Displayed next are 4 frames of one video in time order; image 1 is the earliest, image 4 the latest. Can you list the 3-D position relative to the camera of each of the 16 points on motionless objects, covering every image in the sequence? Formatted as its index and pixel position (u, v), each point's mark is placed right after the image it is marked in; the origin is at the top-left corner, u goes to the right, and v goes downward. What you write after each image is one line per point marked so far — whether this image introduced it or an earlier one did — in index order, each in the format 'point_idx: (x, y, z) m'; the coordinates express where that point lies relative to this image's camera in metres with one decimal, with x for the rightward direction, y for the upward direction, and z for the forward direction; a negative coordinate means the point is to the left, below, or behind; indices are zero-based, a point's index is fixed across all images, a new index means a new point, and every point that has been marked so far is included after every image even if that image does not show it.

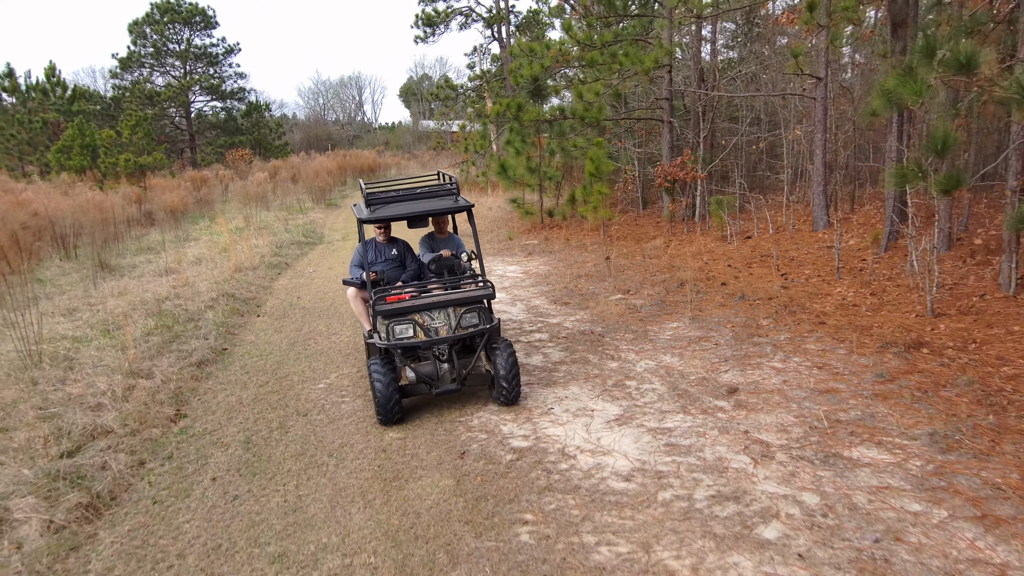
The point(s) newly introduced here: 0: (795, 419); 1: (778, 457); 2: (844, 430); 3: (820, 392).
0: (+2.1, -0.9, +4.3) m
1: (+1.8, -1.1, +3.8) m
2: (+2.3, -1.0, +4.1) m
3: (+2.4, -0.8, +4.7) m
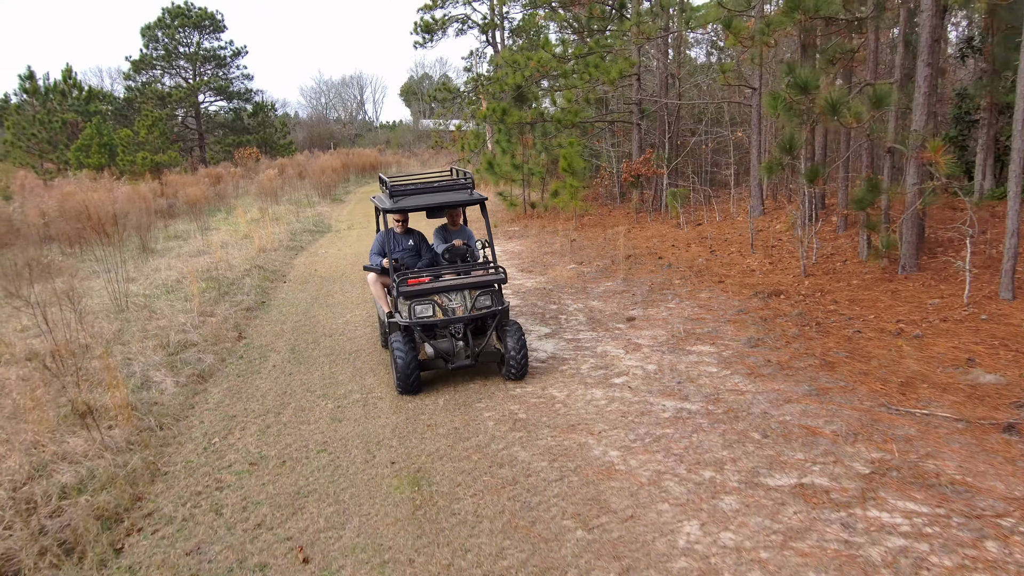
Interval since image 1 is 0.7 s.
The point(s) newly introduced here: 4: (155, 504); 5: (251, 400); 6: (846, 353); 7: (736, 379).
0: (+1.7, -0.5, +6.3) m
1: (+1.3, -0.6, +5.8) m
2: (+1.9, -0.5, +6.1) m
3: (+2.0, -0.4, +6.7) m
4: (-2.2, -1.3, +3.6) m
5: (-2.2, -1.0, +5.0) m
6: (+3.1, -0.6, +5.5) m
7: (+1.9, -0.8, +5.0) m
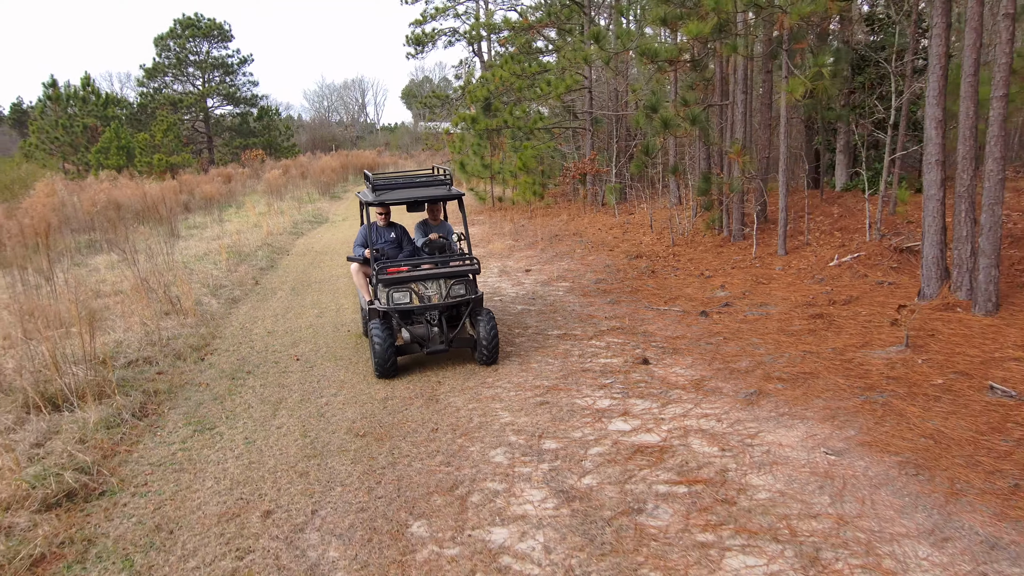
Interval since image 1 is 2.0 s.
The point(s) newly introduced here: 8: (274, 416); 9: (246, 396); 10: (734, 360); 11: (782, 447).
0: (+0.6, +0.2, +9.2) m
1: (+0.2, 0.0, +8.7) m
2: (+0.8, +0.1, +9.0) m
3: (+0.9, +0.3, +9.6) m
4: (-3.3, -0.6, +6.5) m
5: (-3.4, -0.3, +8.0) m
6: (+2.0, 0.0, +8.5) m
7: (+0.8, -0.1, +8.0) m
8: (-1.9, -1.0, +4.7) m
9: (-2.3, -0.9, +5.1) m
10: (+2.1, -0.7, +5.5) m
11: (+1.8, -1.0, +3.9) m
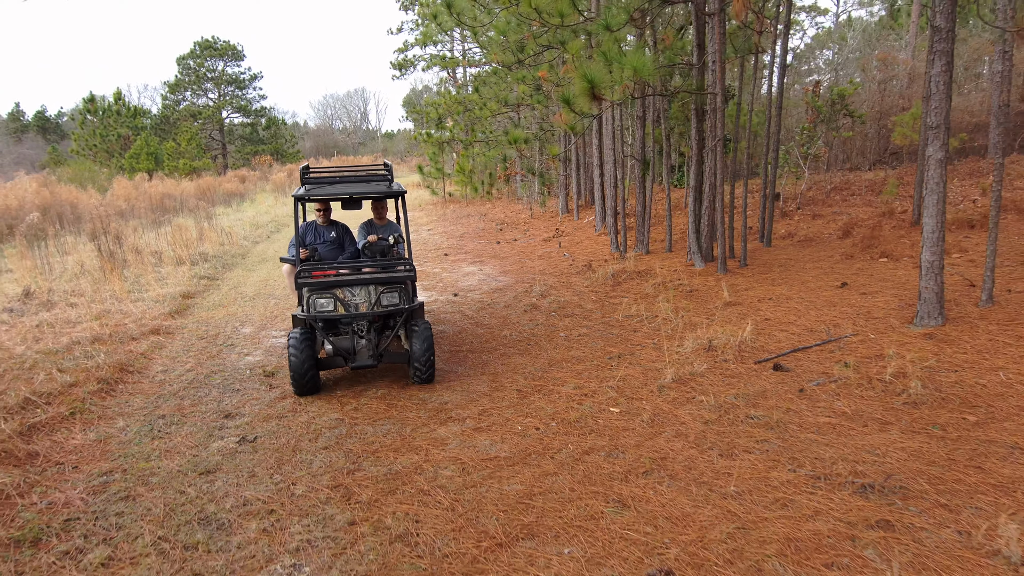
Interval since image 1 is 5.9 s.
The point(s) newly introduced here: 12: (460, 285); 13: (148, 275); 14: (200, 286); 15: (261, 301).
0: (-2.0, +1.5, +15.9) m
1: (-2.3, +1.4, +15.4) m
2: (-1.8, +1.5, +15.7) m
3: (-1.6, +1.6, +16.3) m
4: (-5.9, +0.7, +13.2) m
5: (-5.9, +1.1, +14.7) m
6: (-0.5, +1.4, +15.1) m
7: (-1.8, +1.2, +14.6) m
8: (-4.5, +0.4, +11.3) m
9: (-4.9, +0.5, +11.7) m
10: (-0.5, +0.7, +12.1) m
11: (-0.8, +0.3, +10.5) m
12: (-0.8, +0.1, +9.2) m
13: (-6.2, +0.2, +10.1) m
14: (-5.1, 0.0, +9.5) m
15: (-3.5, -0.2, +8.3) m
